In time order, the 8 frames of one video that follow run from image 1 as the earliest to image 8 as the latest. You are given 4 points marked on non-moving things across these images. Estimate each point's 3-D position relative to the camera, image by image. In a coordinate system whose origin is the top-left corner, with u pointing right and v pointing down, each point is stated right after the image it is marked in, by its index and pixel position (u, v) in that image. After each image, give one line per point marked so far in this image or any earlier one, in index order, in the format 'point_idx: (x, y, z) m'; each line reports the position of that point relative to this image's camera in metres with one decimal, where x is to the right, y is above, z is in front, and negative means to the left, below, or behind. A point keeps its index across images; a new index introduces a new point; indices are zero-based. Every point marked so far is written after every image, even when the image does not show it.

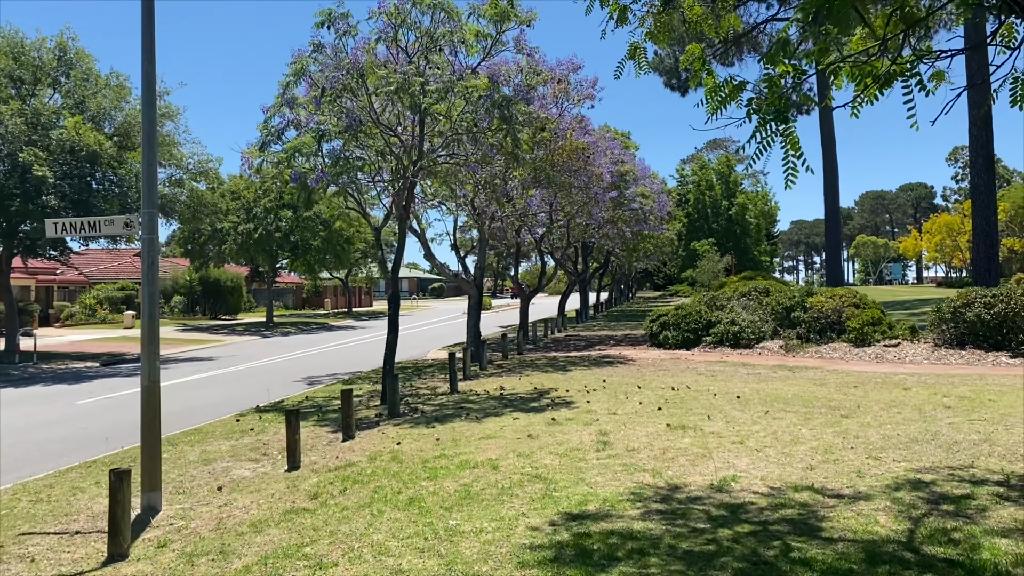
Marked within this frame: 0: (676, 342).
0: (+3.4, -1.1, +18.0) m
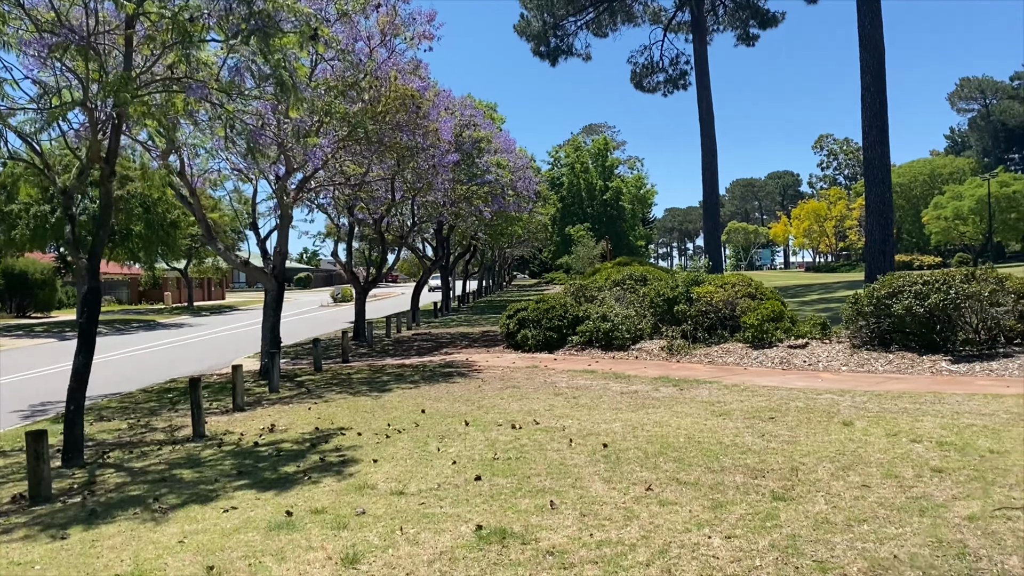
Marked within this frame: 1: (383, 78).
0: (+0.4, -0.9, +14.5) m
1: (-1.9, +3.2, +13.2) m
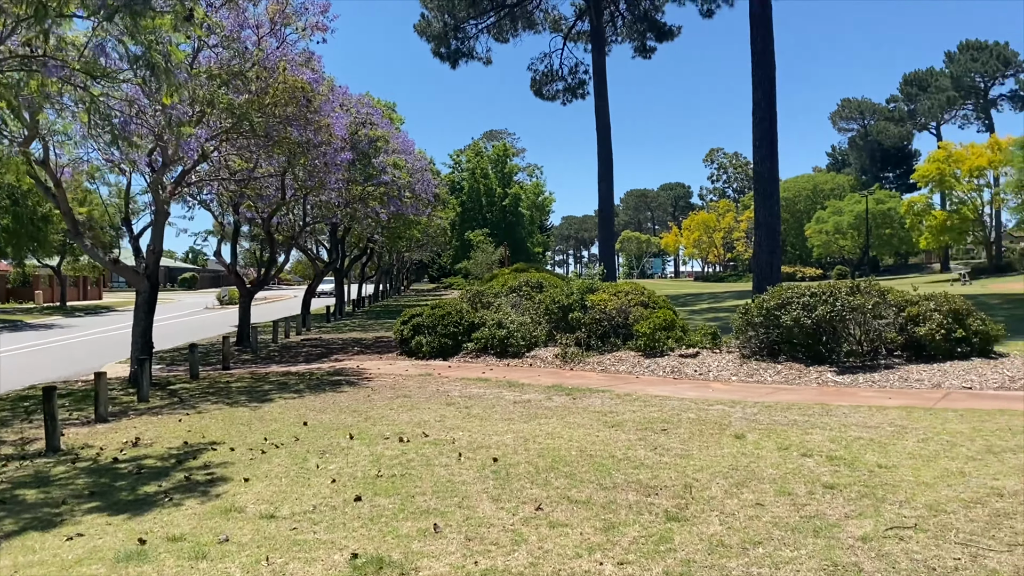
0: (-1.3, -1.0, +14.1) m
1: (-3.4, +3.1, +12.6) m
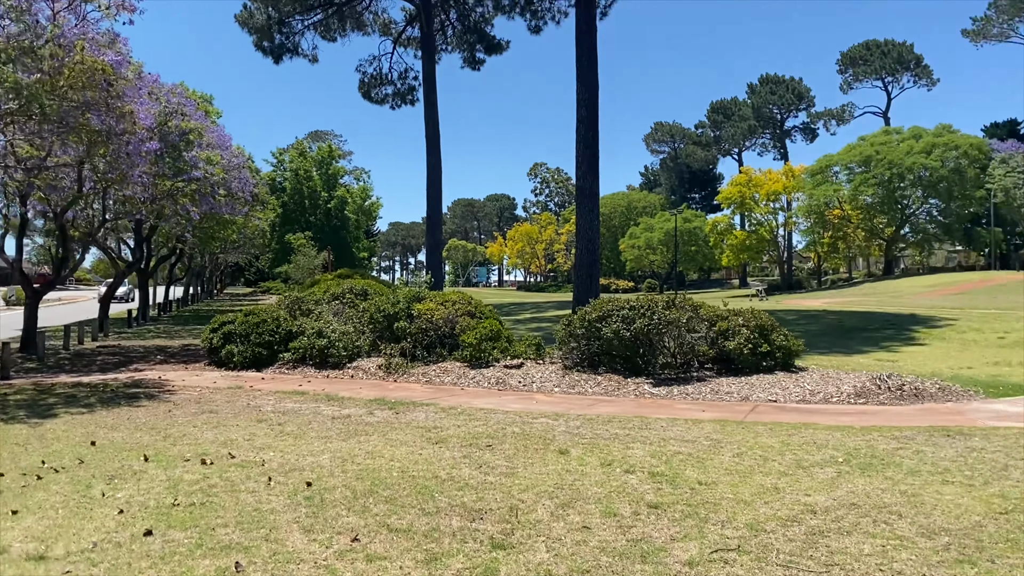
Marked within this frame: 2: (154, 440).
0: (-4.1, -1.1, +13.3) m
1: (-5.7, +3.1, +11.4) m
2: (-3.1, -1.3, +7.6) m
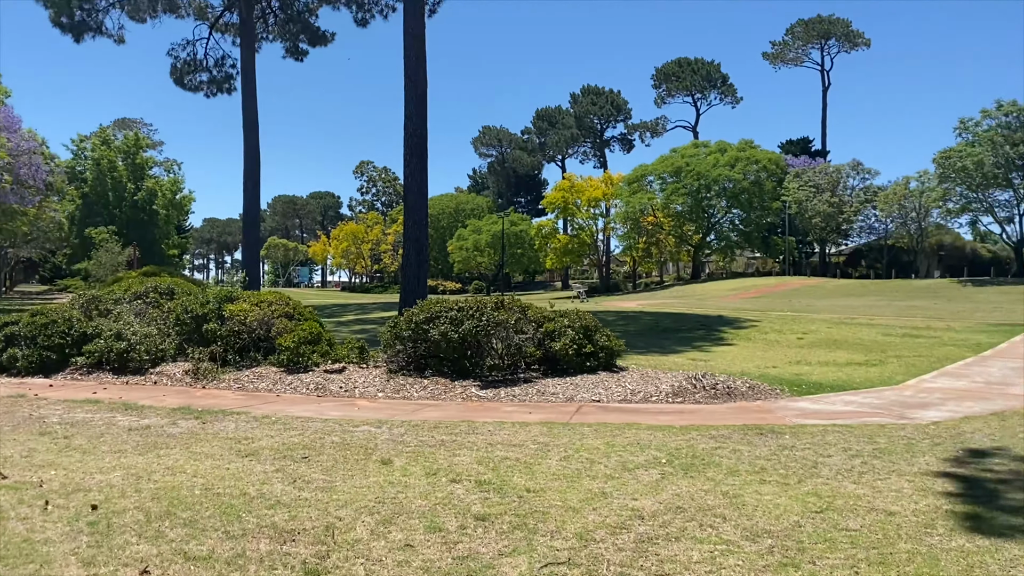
0: (-6.6, -1.0, +11.9) m
1: (-7.8, +3.2, +9.7) m
2: (-4.5, -1.3, +6.5) m
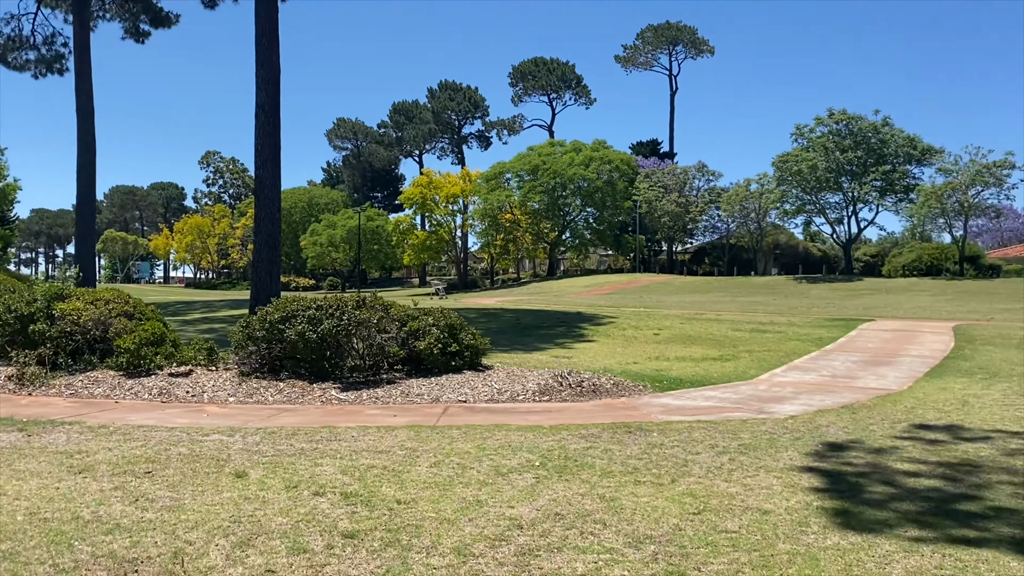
0: (-8.3, -1.0, +10.4) m
1: (-9.2, +3.2, +8.0) m
2: (-5.4, -1.3, +5.5) m
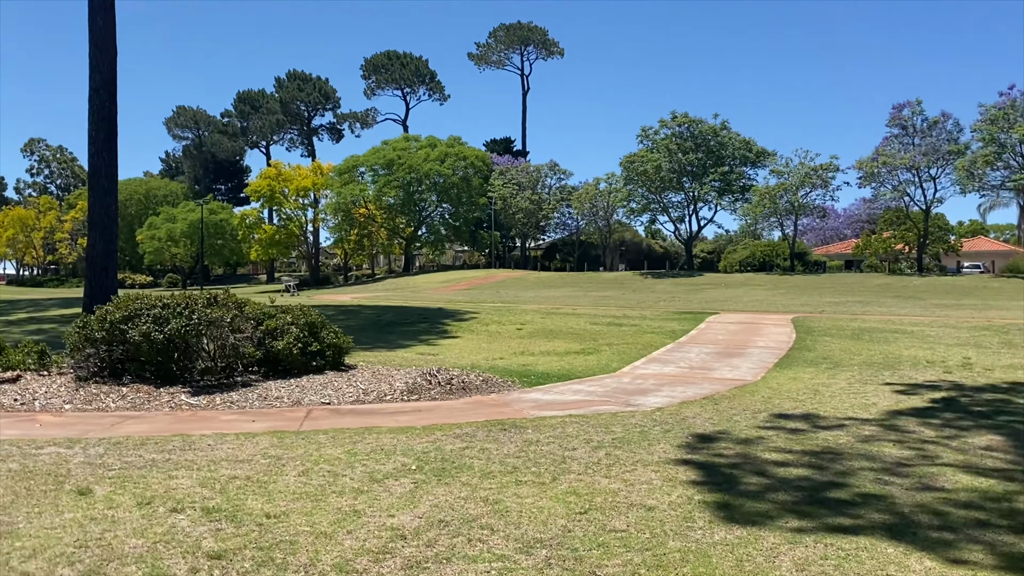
0: (-9.8, -1.0, +8.7) m
1: (-10.2, +3.2, +6.2) m
2: (-6.1, -1.3, +4.3) m
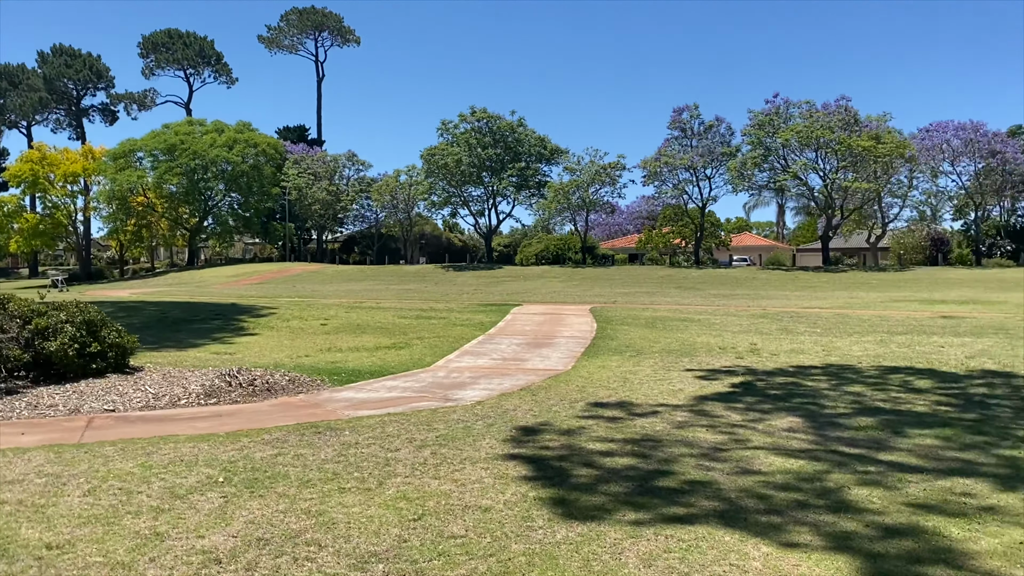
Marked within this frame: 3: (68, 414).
0: (-11.3, -1.0, +6.0) m
1: (-11.2, +3.2, +3.4) m
2: (-6.7, -1.3, +2.6) m
3: (-3.8, -1.1, +7.5) m
